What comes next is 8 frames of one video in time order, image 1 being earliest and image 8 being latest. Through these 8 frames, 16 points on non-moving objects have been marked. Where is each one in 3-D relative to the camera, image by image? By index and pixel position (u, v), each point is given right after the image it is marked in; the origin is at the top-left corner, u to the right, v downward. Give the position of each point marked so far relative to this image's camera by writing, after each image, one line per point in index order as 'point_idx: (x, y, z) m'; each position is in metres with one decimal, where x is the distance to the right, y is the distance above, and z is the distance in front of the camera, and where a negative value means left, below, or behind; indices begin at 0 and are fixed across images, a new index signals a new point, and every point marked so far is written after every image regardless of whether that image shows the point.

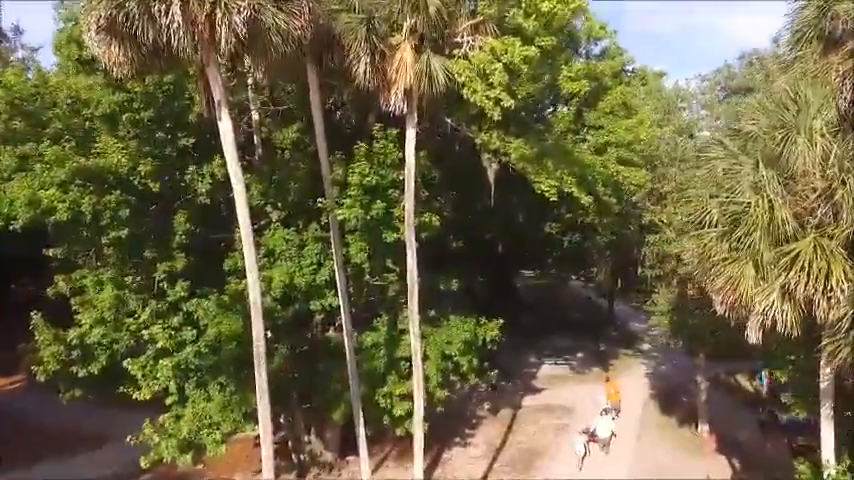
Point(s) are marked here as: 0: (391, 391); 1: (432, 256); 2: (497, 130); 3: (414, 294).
0: (-0.7, -3.0, +15.2) m
1: (+0.1, -0.4, +17.0) m
2: (+1.2, +1.9, +13.2) m
3: (-0.2, -0.9, +12.7) m
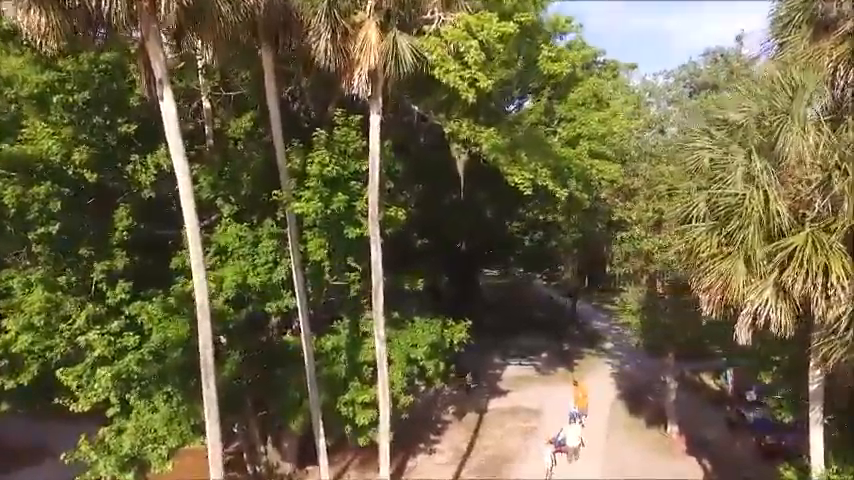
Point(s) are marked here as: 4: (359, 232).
0: (-1.4, -3.0, +14.3) m
1: (-0.7, -0.3, +16.0) m
2: (+0.7, +2.0, +12.4) m
3: (-0.7, -0.9, +11.7) m
4: (-1.1, +0.2, +12.5) m
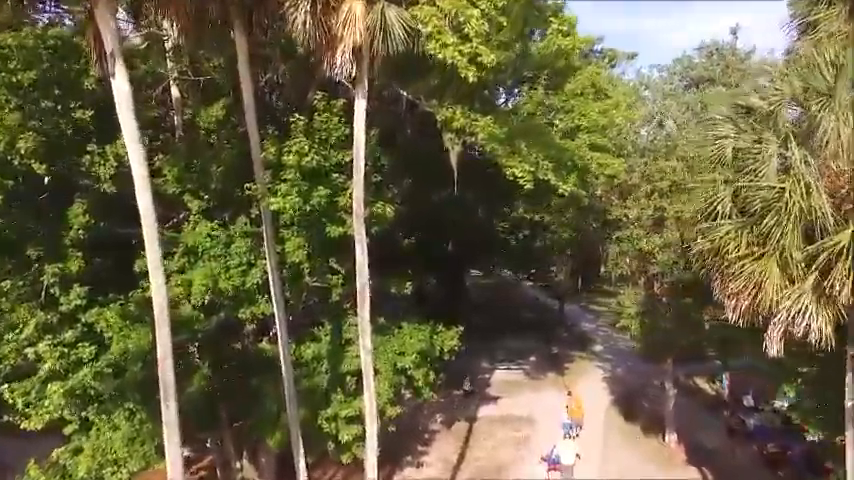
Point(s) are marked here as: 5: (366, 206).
0: (-1.6, -3.0, +13.1) m
1: (-0.9, -0.3, +14.9) m
2: (+0.5, +2.0, +11.3) m
3: (-0.9, -0.8, +10.6) m
4: (-1.3, +0.2, +11.3) m
5: (-0.9, +0.5, +11.4) m
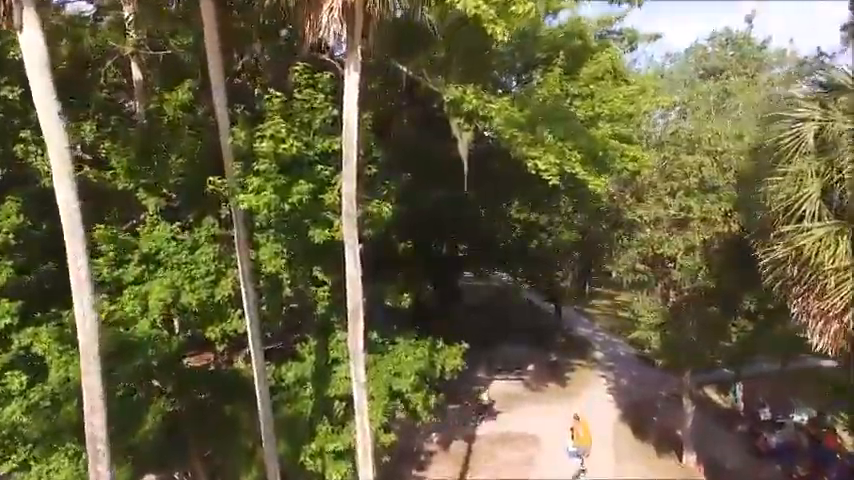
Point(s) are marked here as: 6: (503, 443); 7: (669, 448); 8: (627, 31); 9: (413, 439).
0: (-1.6, -3.0, +11.2) m
1: (-0.9, -0.4, +13.0) m
2: (+0.6, +1.9, +9.4) m
3: (-0.8, -0.9, +8.7) m
4: (-1.2, +0.1, +9.4) m
5: (-0.9, +0.4, +9.6) m
6: (+1.9, -5.2, +19.1) m
7: (+6.3, -5.4, +19.5) m
8: (+4.0, +4.2, +15.2) m
9: (-0.4, -5.1, +19.3) m
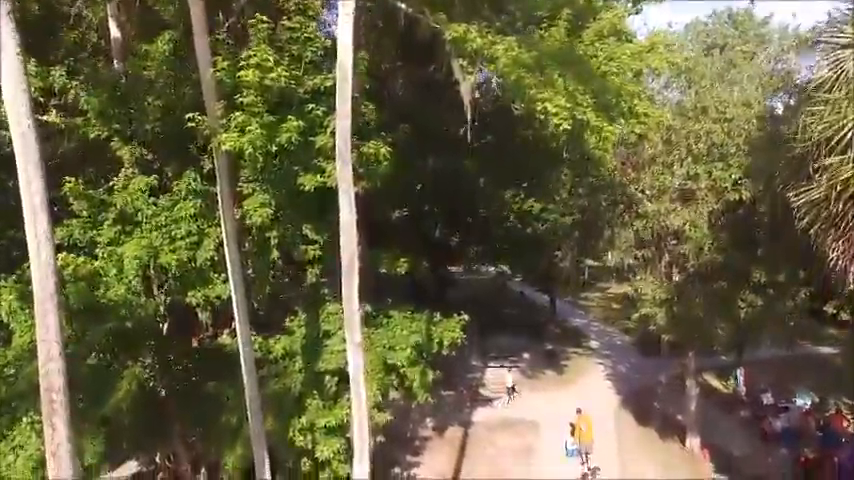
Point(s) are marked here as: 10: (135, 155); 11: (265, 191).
0: (-1.6, -2.5, +10.5) m
1: (-1.0, +0.2, +12.3) m
2: (+0.5, +2.5, +8.7) m
3: (-0.8, -0.4, +8.0) m
4: (-1.2, +0.6, +8.7) m
5: (-0.9, +1.0, +8.8) m
6: (+1.8, -4.6, +18.4) m
7: (+6.1, -4.8, +18.8) m
8: (+3.9, +4.7, +14.5) m
9: (-0.5, -4.5, +18.6) m
10: (-3.6, +1.0, +9.4) m
11: (-2.0, +0.6, +9.1) m
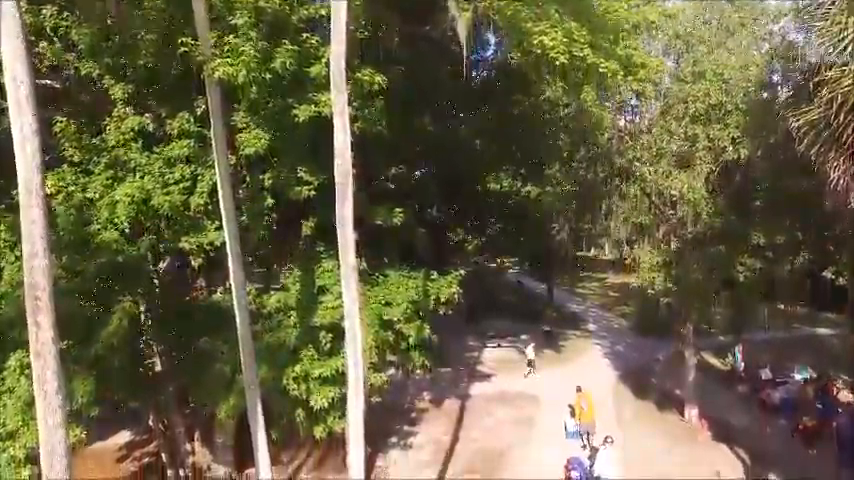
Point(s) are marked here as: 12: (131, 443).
0: (-1.7, -1.8, +10.4) m
1: (-1.0, +0.8, +12.2) m
2: (+0.5, +3.2, +8.6) m
3: (-0.8, +0.3, +7.9) m
4: (-1.3, +1.3, +8.6) m
5: (-0.9, +1.7, +8.7) m
6: (+1.7, -3.9, +18.3) m
7: (+6.1, -4.1, +18.8) m
8: (+3.8, +5.4, +14.4) m
9: (-0.6, -3.9, +18.5) m
10: (-3.7, +1.7, +9.3) m
11: (-2.0, +1.3, +9.0) m
12: (-5.9, -4.1, +15.1) m
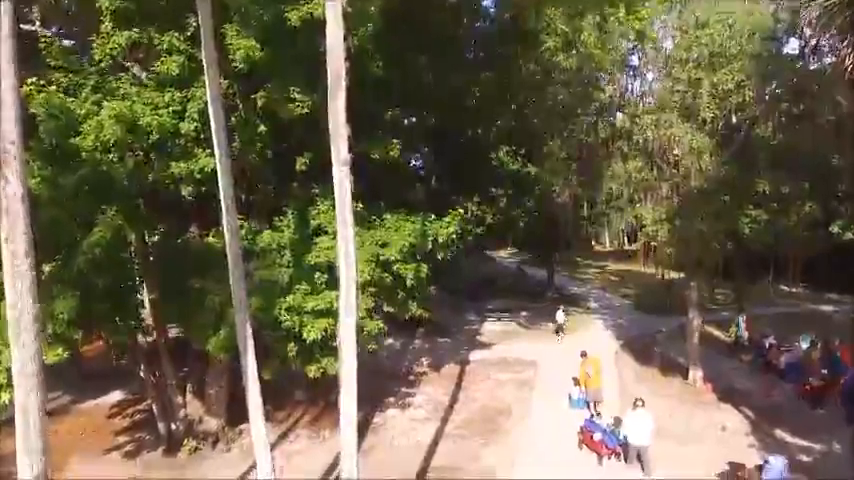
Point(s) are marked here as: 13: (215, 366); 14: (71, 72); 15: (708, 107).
0: (-1.7, -0.9, +10.0) m
1: (-1.1, +1.8, +11.9) m
2: (+0.5, +4.1, +8.3) m
3: (-0.9, +1.2, +7.6) m
4: (-1.3, +2.2, +8.3) m
5: (-0.9, +2.6, +8.4) m
6: (+1.7, -3.0, +18.0) m
7: (+6.0, -3.2, +18.4) m
8: (+3.8, +6.3, +14.1) m
9: (-0.6, -3.0, +18.1) m
10: (-3.7, +2.6, +9.0) m
11: (-2.0, +2.2, +8.7) m
12: (-6.0, -3.2, +14.8) m
13: (-3.5, -2.1, +12.6) m
14: (-4.3, +2.0, +8.9) m
15: (+5.1, +2.4, +13.8) m
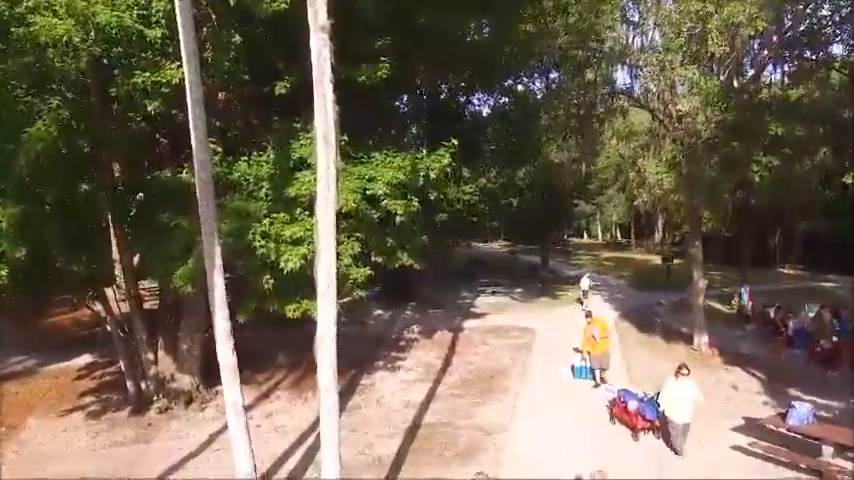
0: (-1.8, 0.0, +9.1) m
1: (-1.2, +2.6, +11.0) m
2: (+0.4, +5.0, +7.4) m
3: (-0.9, +2.1, +6.7) m
4: (-1.4, +3.1, +7.4) m
5: (-1.0, +3.5, +7.5) m
6: (+1.5, -2.1, +17.1) m
7: (+5.8, -2.4, +17.6) m
8: (+3.6, +7.2, +13.3) m
9: (-0.8, -2.1, +17.2) m
10: (-3.8, +3.5, +8.0) m
11: (-2.1, +3.1, +7.8) m
12: (-6.1, -2.3, +13.8) m
13: (-3.7, -1.2, +11.6) m
14: (-4.4, +2.9, +7.9) m
15: (+5.0, +3.3, +12.9) m
